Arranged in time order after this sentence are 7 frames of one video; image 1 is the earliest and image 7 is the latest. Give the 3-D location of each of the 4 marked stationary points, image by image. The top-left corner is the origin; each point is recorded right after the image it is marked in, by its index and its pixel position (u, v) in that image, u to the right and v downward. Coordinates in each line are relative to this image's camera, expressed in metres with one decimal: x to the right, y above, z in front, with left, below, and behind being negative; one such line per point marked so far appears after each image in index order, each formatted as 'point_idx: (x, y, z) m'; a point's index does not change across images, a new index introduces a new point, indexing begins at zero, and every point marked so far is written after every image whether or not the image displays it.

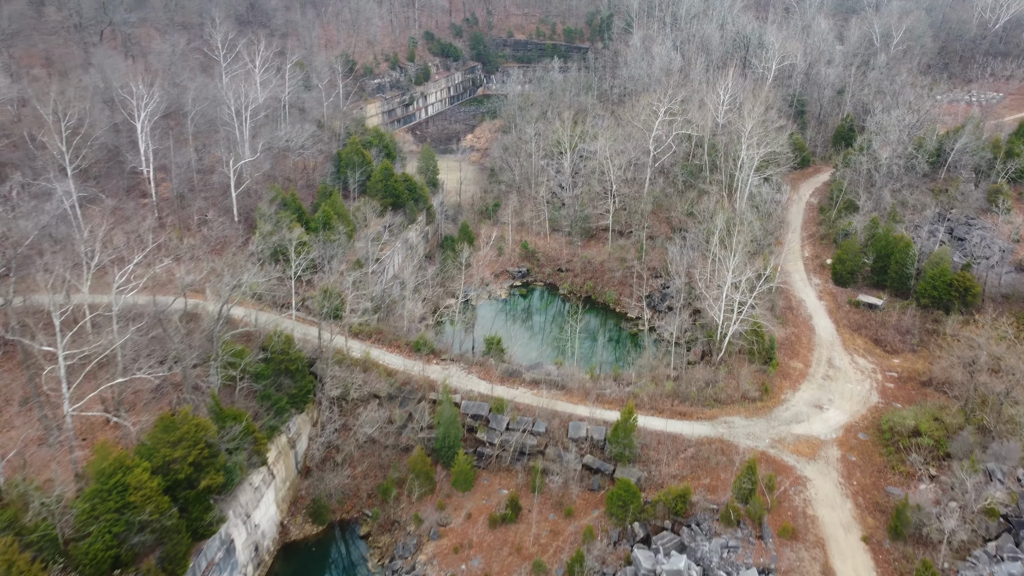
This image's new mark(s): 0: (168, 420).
0: (-9.2, -3.5, +19.0) m
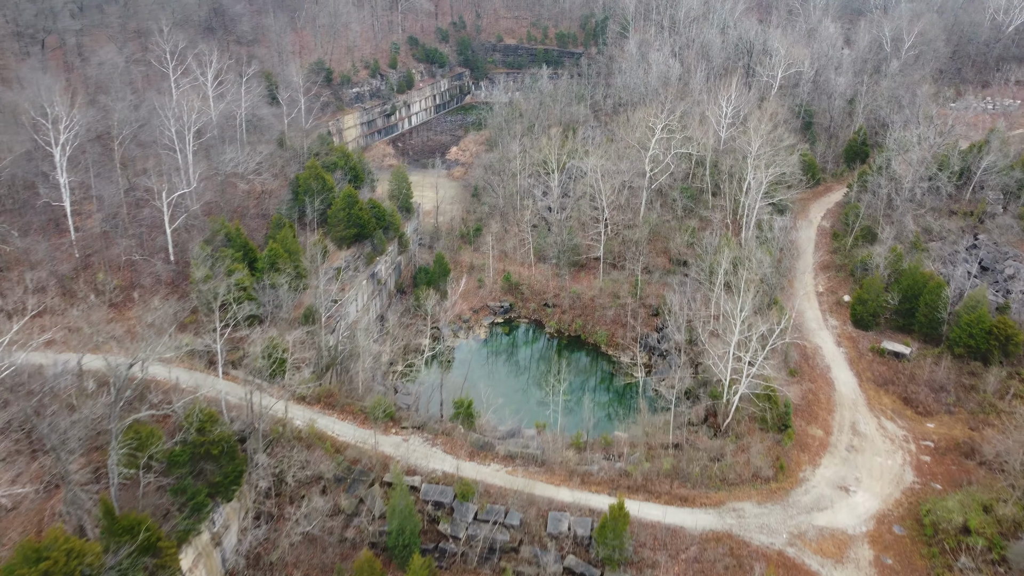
0: (-10.1, -5.5, +14.9) m
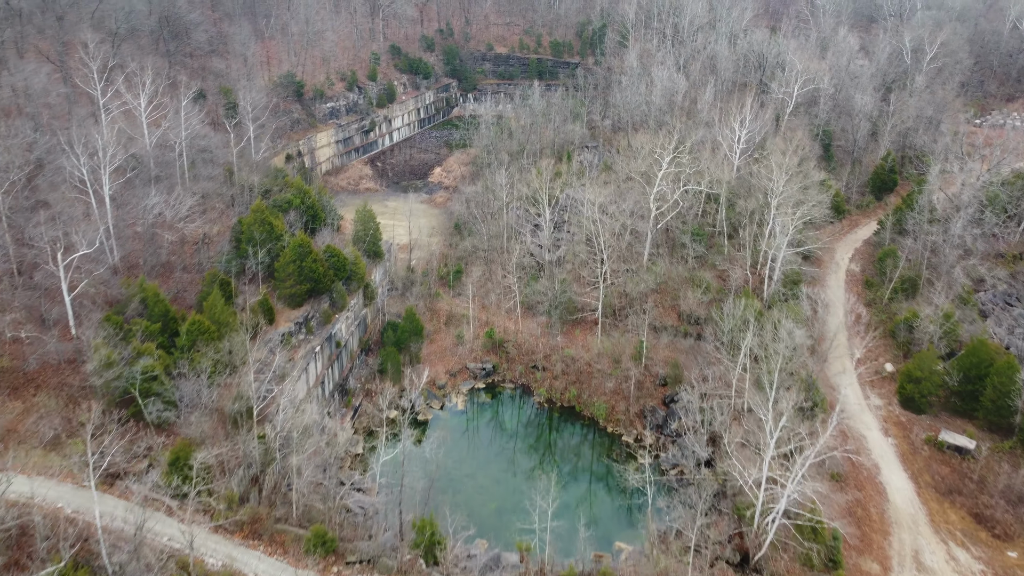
0: (-10.8, -8.1, +9.5) m
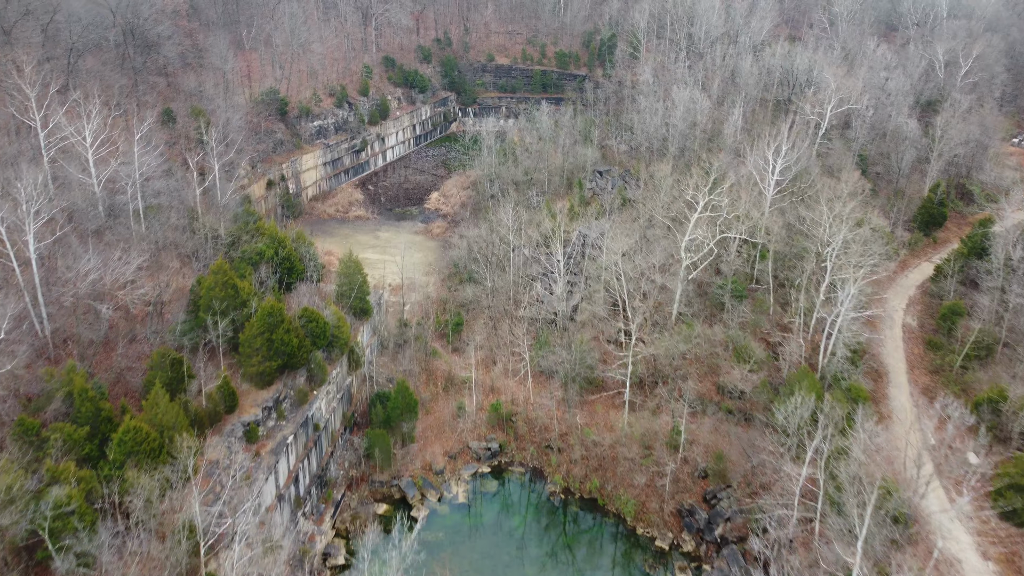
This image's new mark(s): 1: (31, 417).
0: (-10.3, -10.7, +4.7) m
1: (-12.6, -3.4, +18.5) m
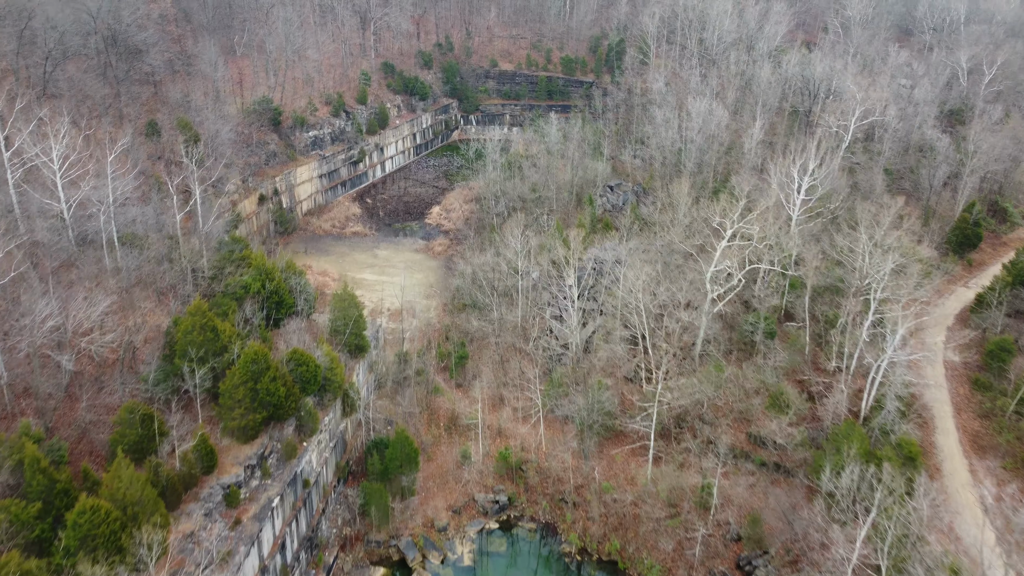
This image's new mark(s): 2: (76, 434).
0: (-9.9, -12.0, +2.2) m
1: (-12.2, -4.7, +16.0) m
2: (-12.0, -4.0, +19.4) m
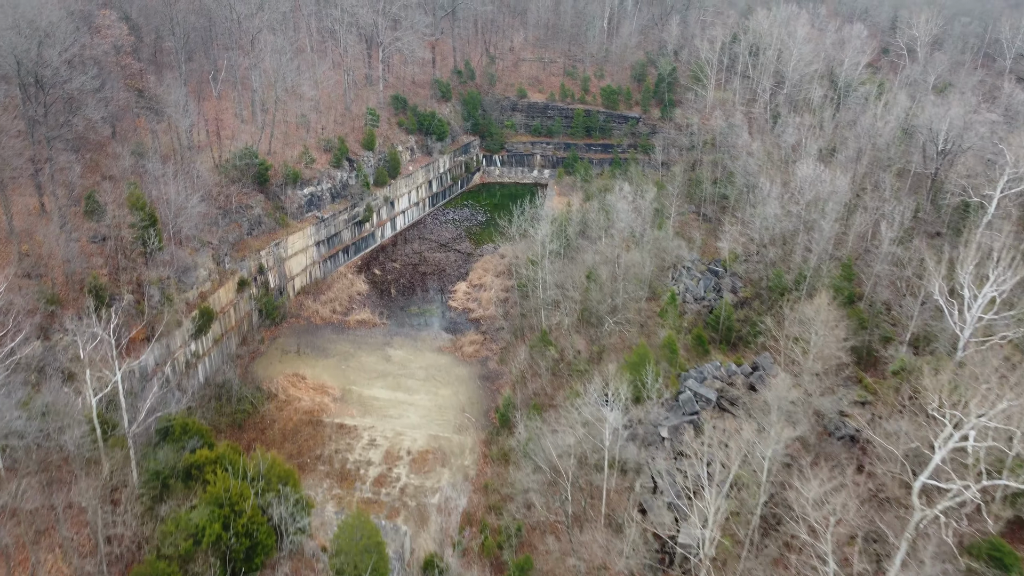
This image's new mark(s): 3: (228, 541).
0: (-7.2, -17.3, -7.6) m
1: (-9.6, -10.0, +6.3) m
2: (-9.4, -9.3, +9.7) m
3: (-6.0, -5.4, +15.0) m
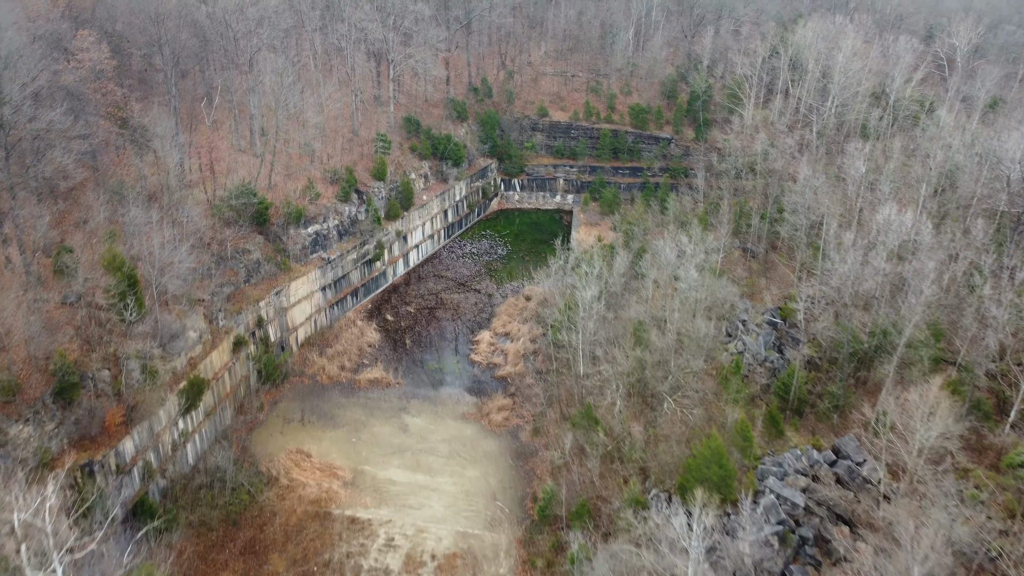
0: (-5.9, -19.8, -11.8) m
1: (-8.2, -12.5, +2.0) m
2: (-8.0, -11.9, +5.4) m
3: (-4.6, -8.0, +10.8) m
